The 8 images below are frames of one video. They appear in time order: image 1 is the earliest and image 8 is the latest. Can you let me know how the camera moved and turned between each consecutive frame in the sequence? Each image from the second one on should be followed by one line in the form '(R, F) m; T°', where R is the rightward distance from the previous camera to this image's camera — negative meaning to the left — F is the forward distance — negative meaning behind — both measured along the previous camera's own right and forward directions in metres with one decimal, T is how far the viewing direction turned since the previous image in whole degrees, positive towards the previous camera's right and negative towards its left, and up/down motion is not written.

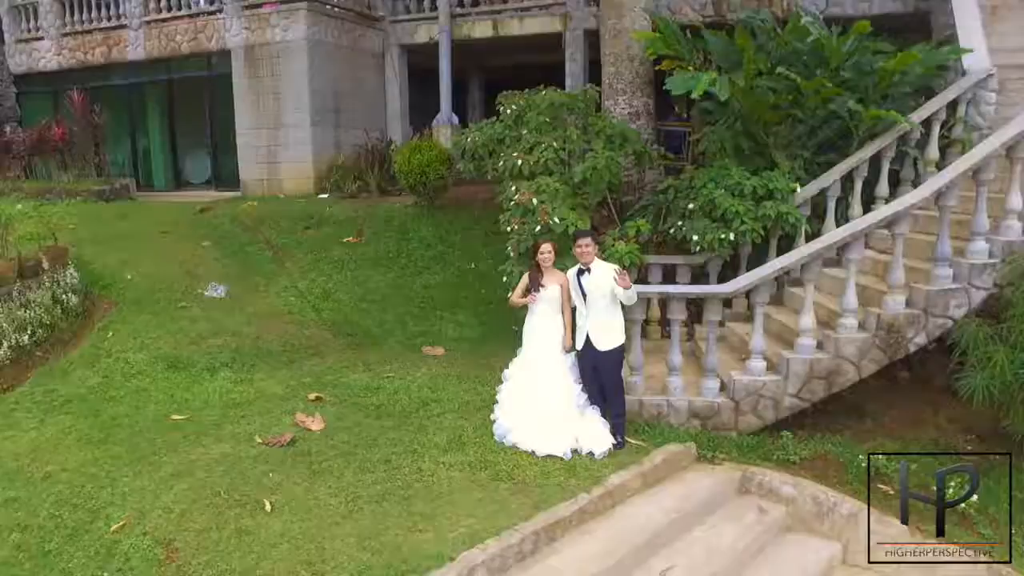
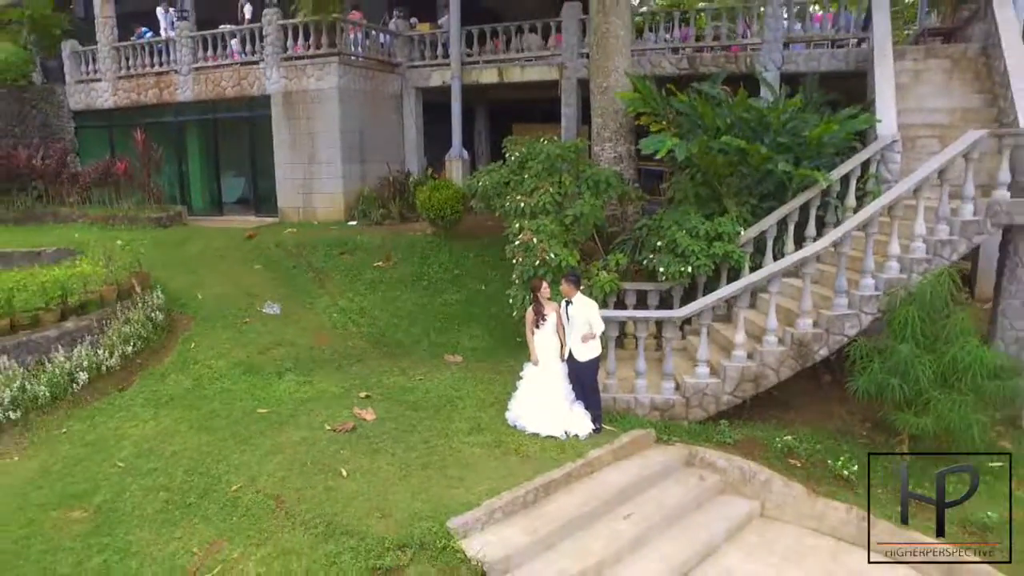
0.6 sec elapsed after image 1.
(0.0, -1.6) m; 0°
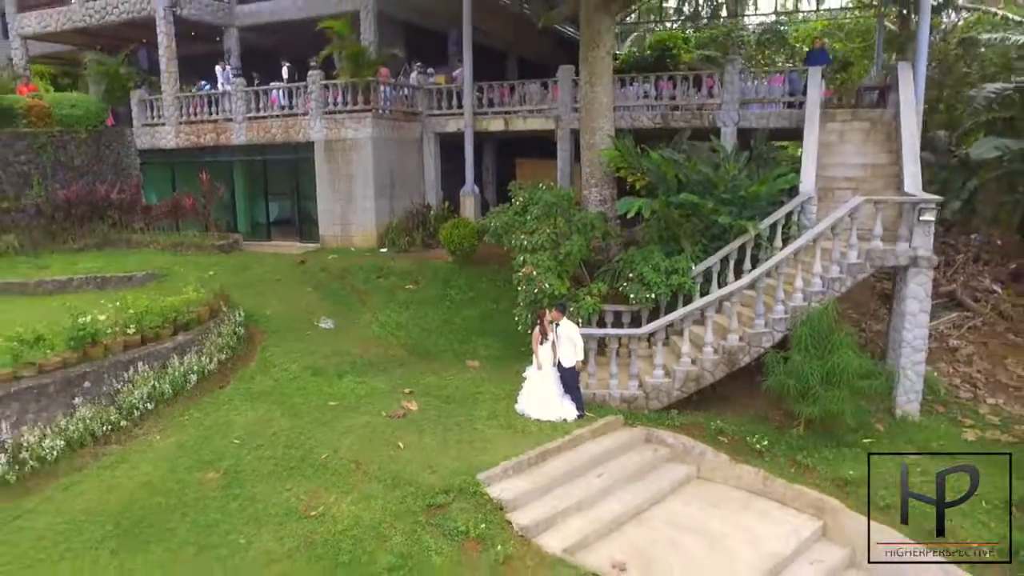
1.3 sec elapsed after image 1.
(-0.1, -2.3) m; 0°
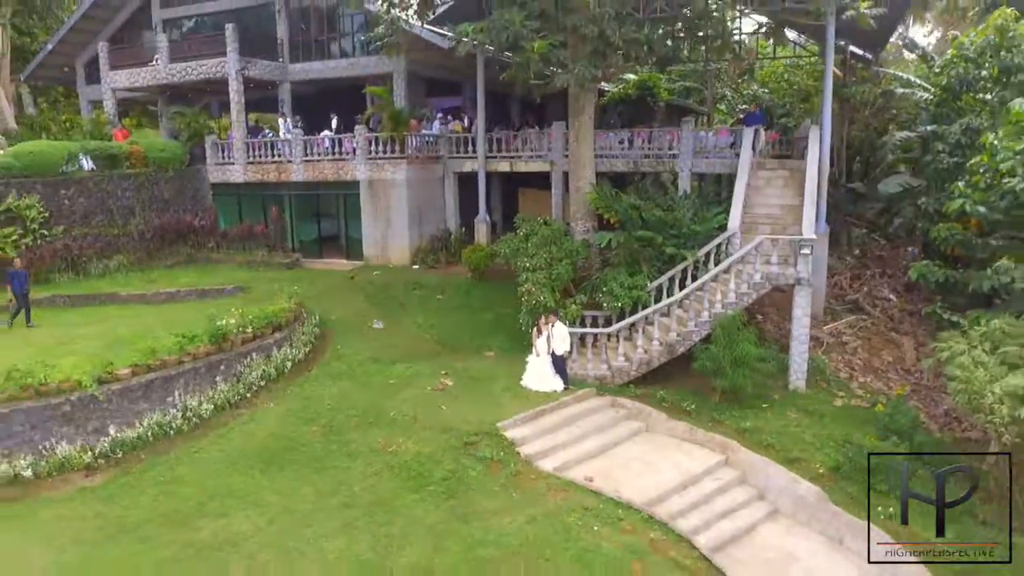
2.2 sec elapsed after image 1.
(-0.1, -3.7) m; 0°
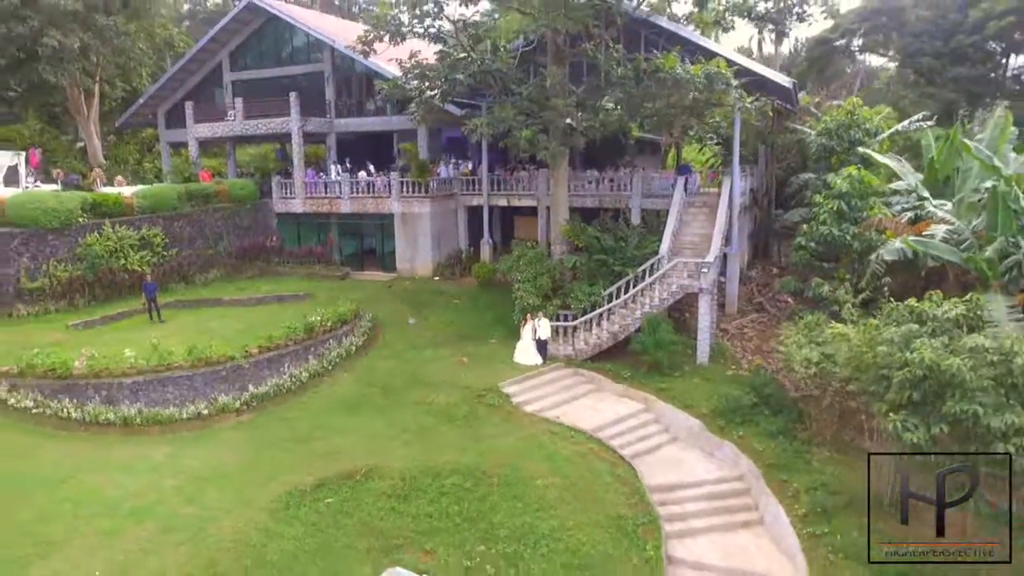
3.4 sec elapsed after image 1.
(+0.1, -5.8) m; 0°
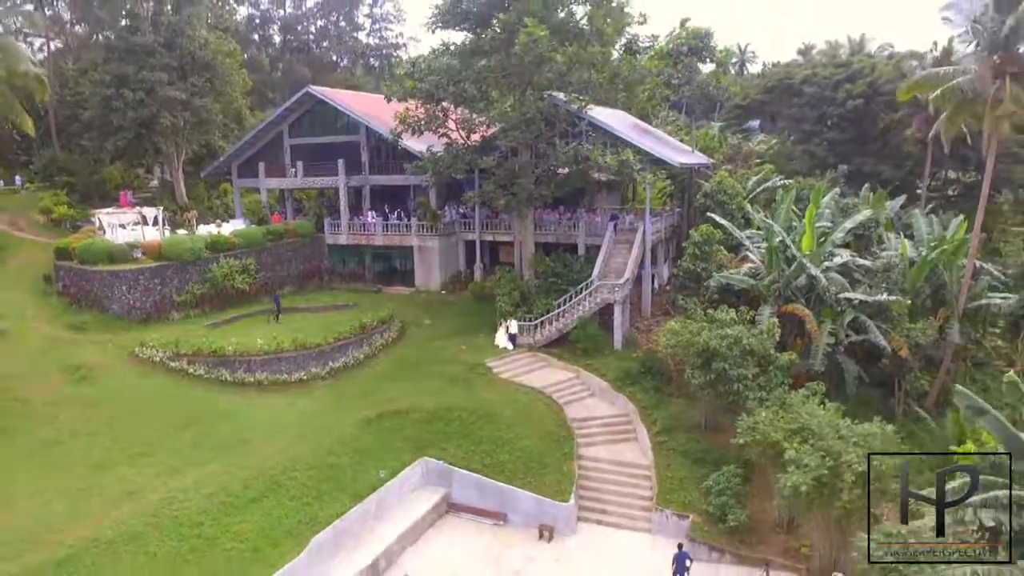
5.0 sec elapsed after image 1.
(+0.6, -9.7) m; 0°
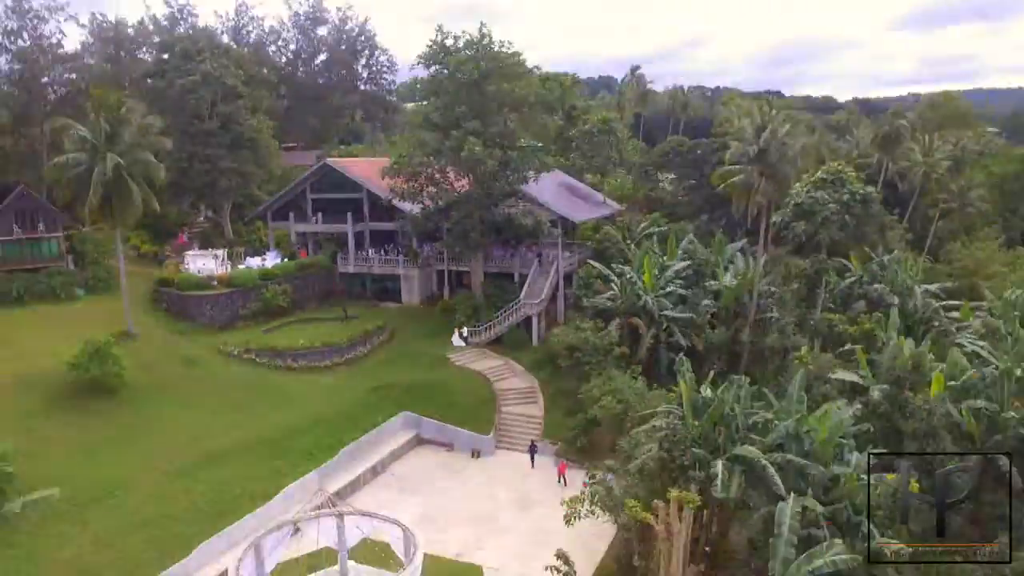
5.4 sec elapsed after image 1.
(+2.1, -13.8) m; 0°
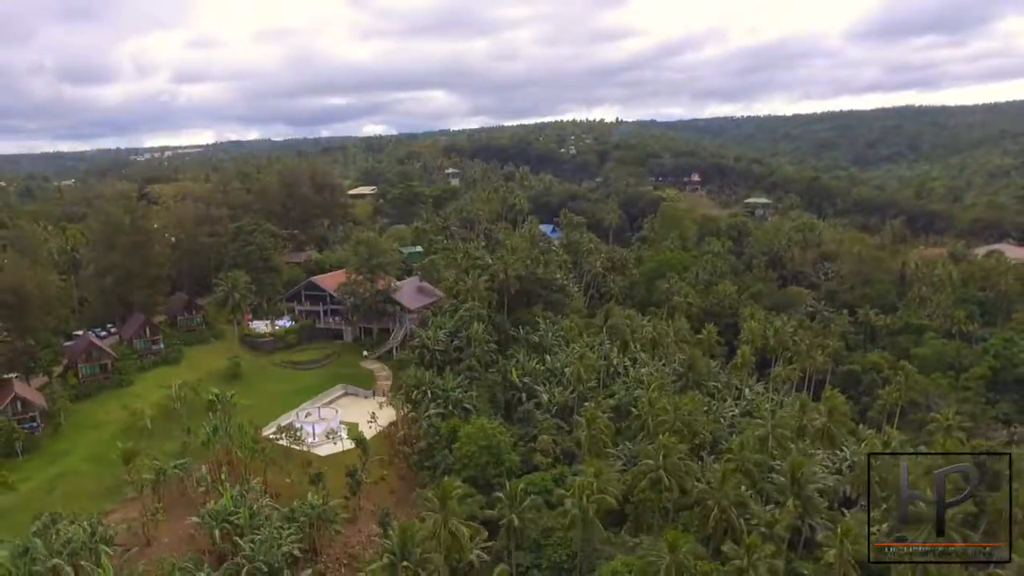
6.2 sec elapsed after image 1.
(+13.1, -64.2) m; +1°
